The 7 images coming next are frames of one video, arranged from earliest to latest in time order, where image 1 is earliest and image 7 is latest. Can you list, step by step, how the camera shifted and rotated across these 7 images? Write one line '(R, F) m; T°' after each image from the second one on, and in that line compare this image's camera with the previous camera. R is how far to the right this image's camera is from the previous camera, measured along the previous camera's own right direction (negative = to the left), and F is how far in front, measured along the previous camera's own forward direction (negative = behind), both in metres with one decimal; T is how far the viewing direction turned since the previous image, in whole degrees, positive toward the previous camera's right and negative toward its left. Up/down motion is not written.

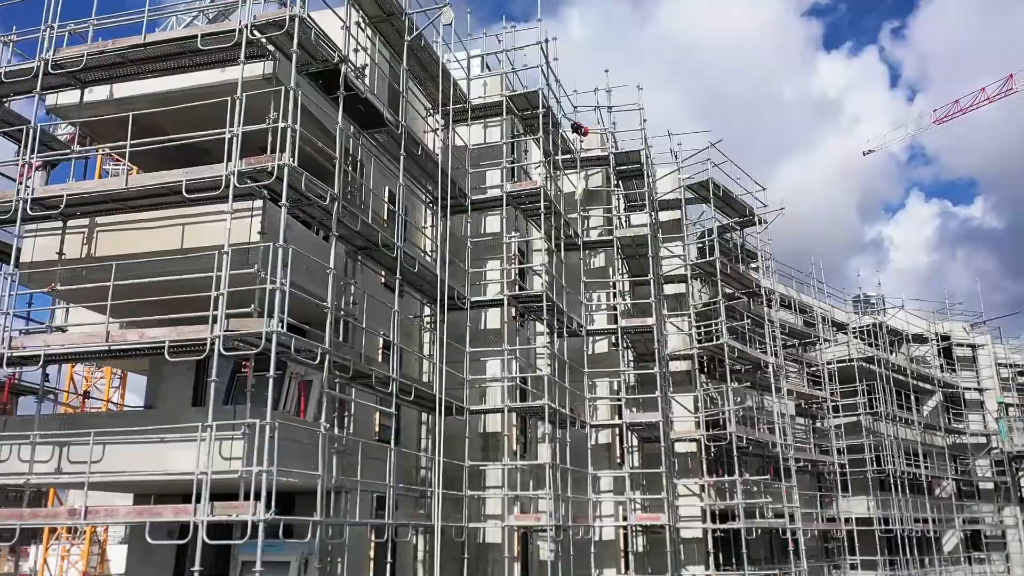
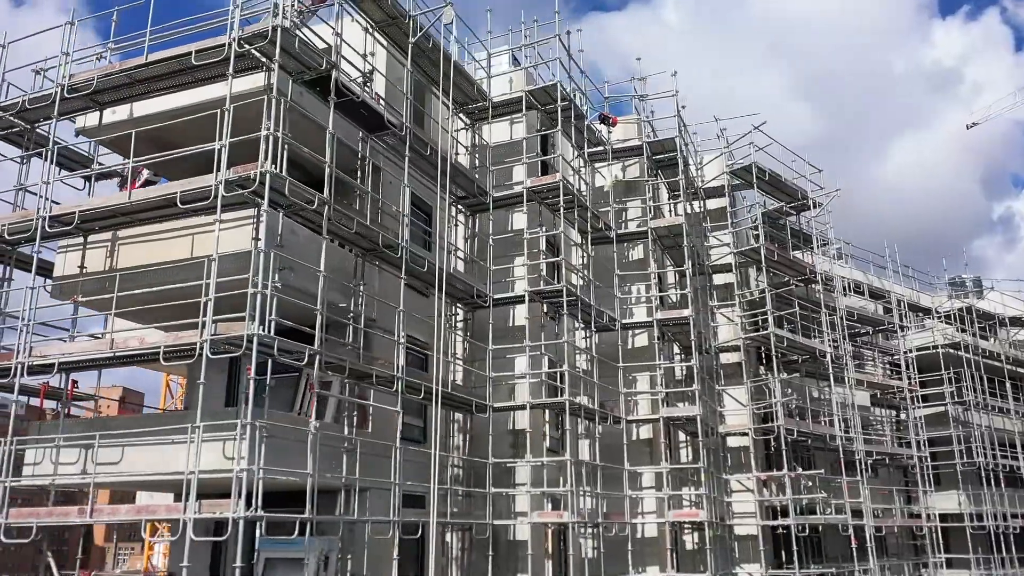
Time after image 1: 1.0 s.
(+1.6, +0.2) m; -7°
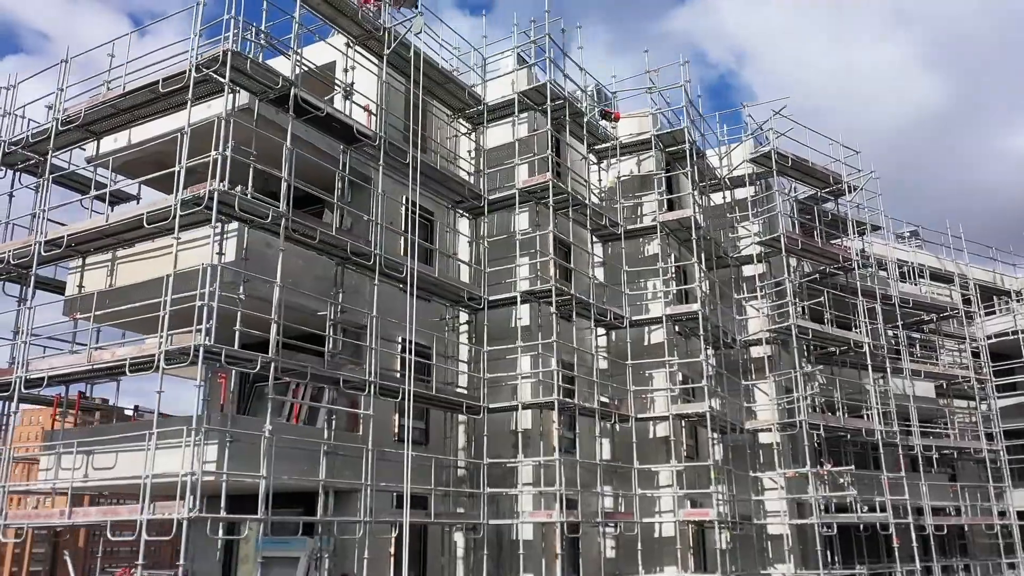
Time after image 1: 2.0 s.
(+2.3, 0.0) m; -7°
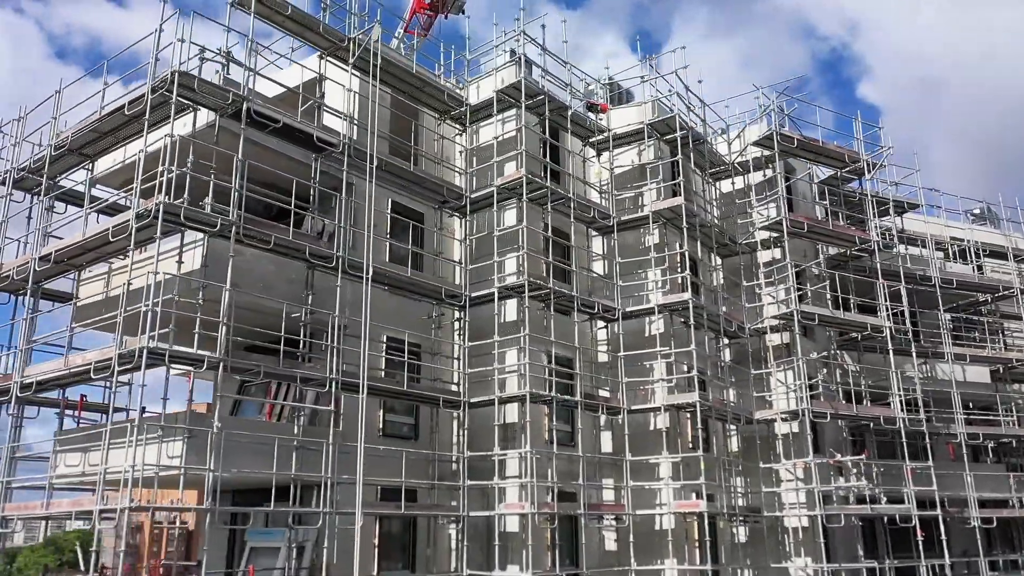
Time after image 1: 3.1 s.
(+2.7, -0.1) m; -7°
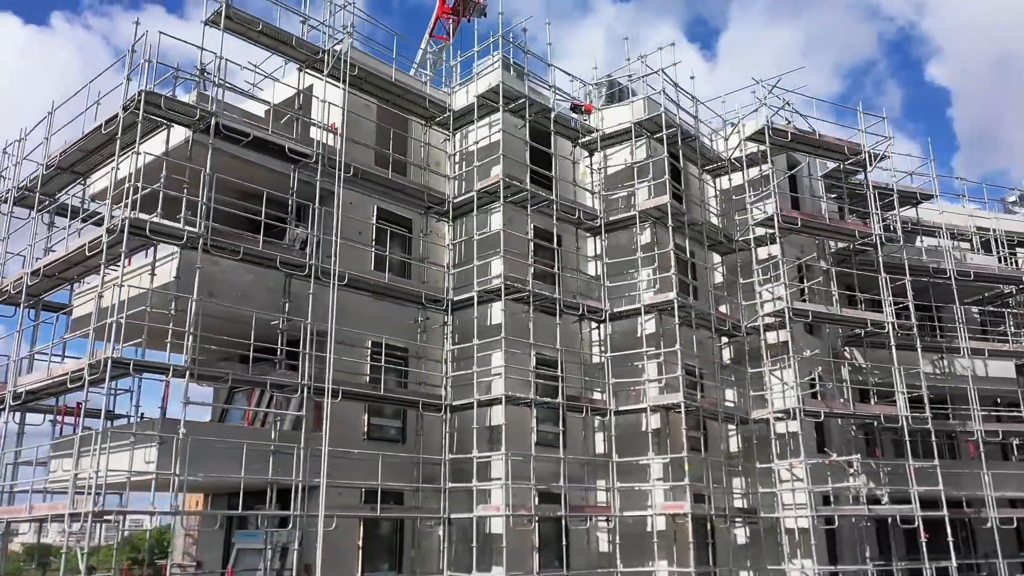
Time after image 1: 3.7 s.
(+1.6, 0.0) m; -4°
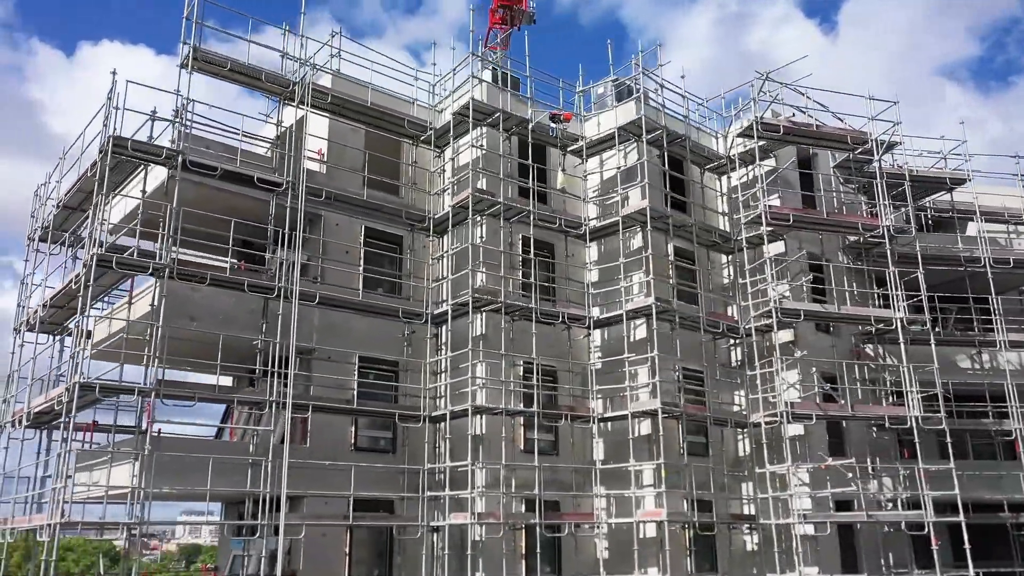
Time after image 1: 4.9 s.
(+3.1, -0.1) m; -8°
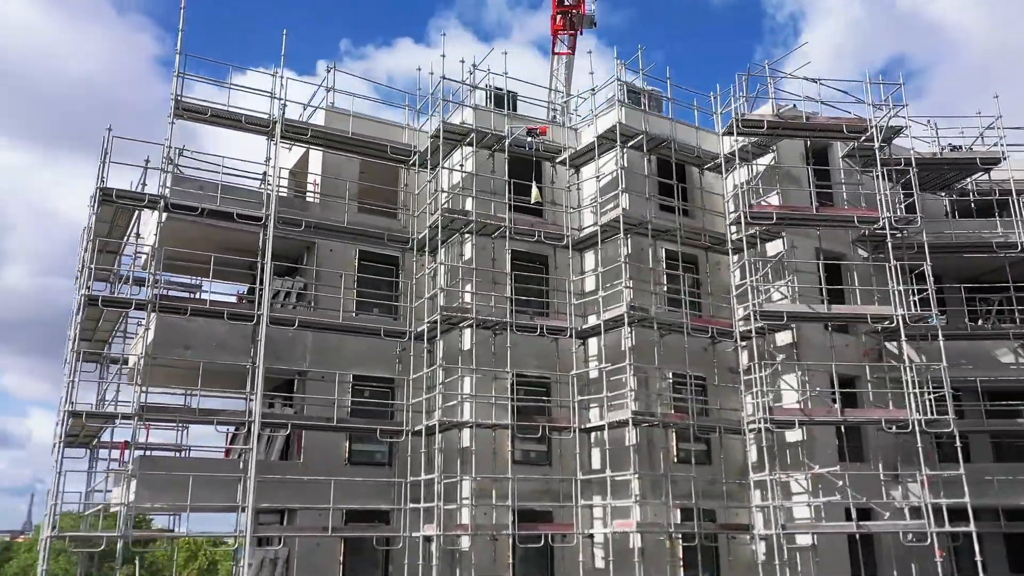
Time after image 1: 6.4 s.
(+3.7, -0.1) m; -10°
